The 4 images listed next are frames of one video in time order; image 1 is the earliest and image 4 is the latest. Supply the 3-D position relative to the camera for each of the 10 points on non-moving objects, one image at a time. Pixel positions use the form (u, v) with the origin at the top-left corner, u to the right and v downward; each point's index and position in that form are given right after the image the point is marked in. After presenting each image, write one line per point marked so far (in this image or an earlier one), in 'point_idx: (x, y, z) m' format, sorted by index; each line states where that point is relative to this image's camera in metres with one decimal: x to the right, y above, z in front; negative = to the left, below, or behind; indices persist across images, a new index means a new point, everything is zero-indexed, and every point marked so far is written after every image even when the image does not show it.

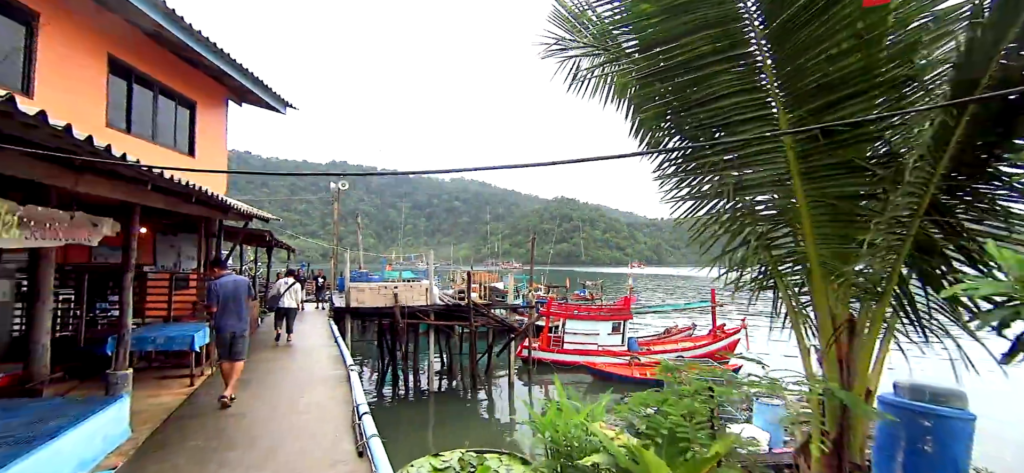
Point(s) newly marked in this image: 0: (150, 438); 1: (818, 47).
0: (-3.2, -1.8, +4.1) m
1: (+1.7, +1.0, +2.5) m
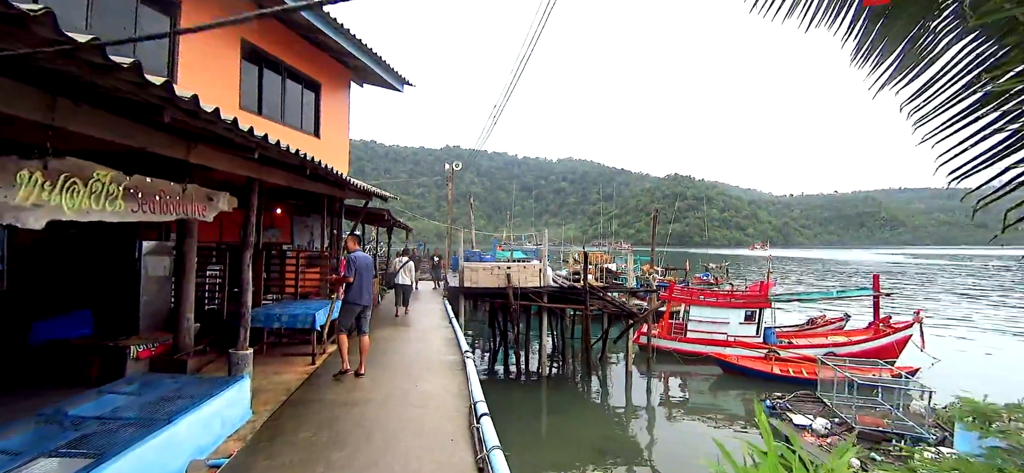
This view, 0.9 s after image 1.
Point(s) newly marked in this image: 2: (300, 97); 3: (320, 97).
0: (-2.1, -1.6, +4.0) m
1: (+2.3, +1.2, +1.2) m
2: (-4.0, +2.6, +8.9) m
3: (-3.9, +2.8, +9.3) m
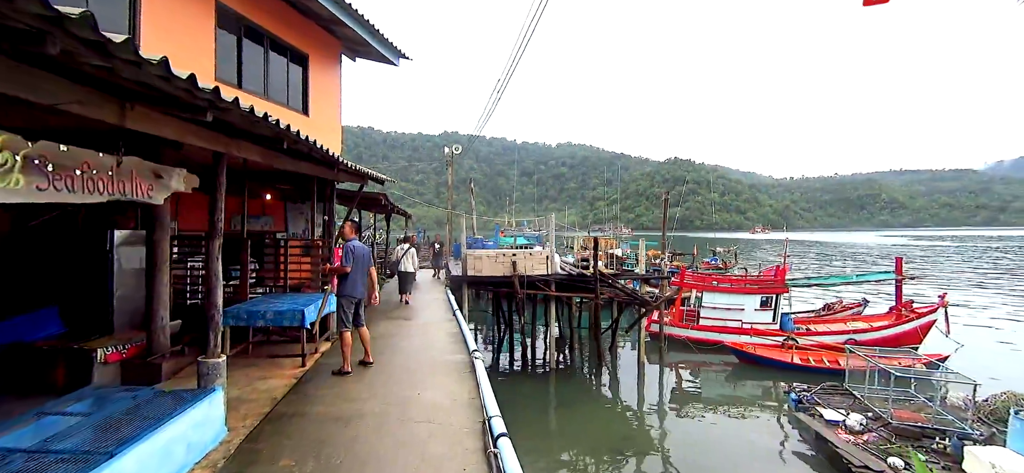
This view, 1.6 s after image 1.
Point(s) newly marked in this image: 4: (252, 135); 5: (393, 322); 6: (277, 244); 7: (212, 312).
0: (-1.9, -1.5, +3.3) m
1: (+2.4, +1.2, +0.5) m
2: (-3.9, +2.9, +8.1) m
3: (-3.8, +3.0, +8.6) m
4: (-2.0, +0.8, +3.7) m
5: (-2.0, -1.4, +7.8) m
6: (-3.8, -0.1, +7.5) m
7: (-2.4, -0.6, +3.7) m
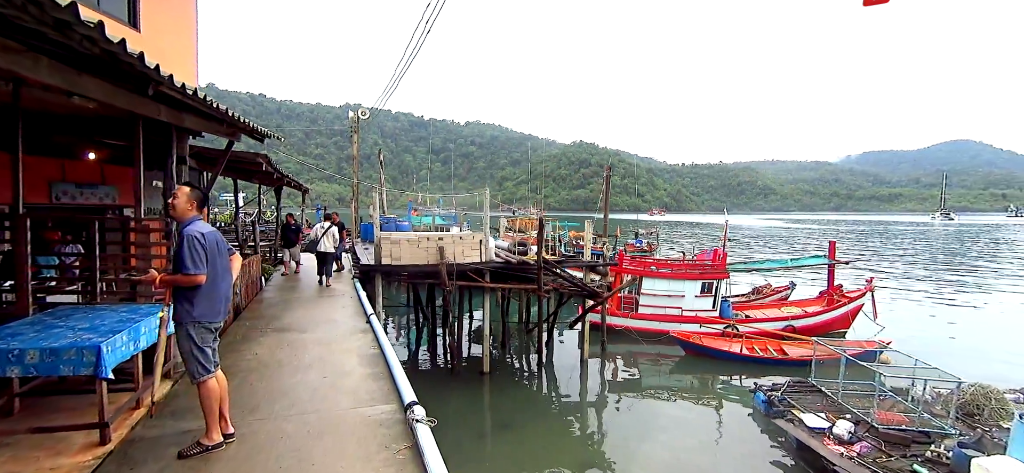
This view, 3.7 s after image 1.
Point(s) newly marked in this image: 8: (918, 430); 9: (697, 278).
0: (-1.8, -1.4, +1.1) m
1: (+3.0, +1.2, -1.0) m
2: (-4.6, +3.1, +5.2) m
3: (-4.6, +3.3, +5.7) m
4: (-1.9, +0.9, +1.3) m
5: (-2.7, -1.2, +5.5) m
6: (-4.4, +0.1, +4.7) m
7: (-2.3, -0.5, +1.4) m
8: (+5.7, -2.7, +6.6) m
9: (+5.0, -1.1, +12.7) m
